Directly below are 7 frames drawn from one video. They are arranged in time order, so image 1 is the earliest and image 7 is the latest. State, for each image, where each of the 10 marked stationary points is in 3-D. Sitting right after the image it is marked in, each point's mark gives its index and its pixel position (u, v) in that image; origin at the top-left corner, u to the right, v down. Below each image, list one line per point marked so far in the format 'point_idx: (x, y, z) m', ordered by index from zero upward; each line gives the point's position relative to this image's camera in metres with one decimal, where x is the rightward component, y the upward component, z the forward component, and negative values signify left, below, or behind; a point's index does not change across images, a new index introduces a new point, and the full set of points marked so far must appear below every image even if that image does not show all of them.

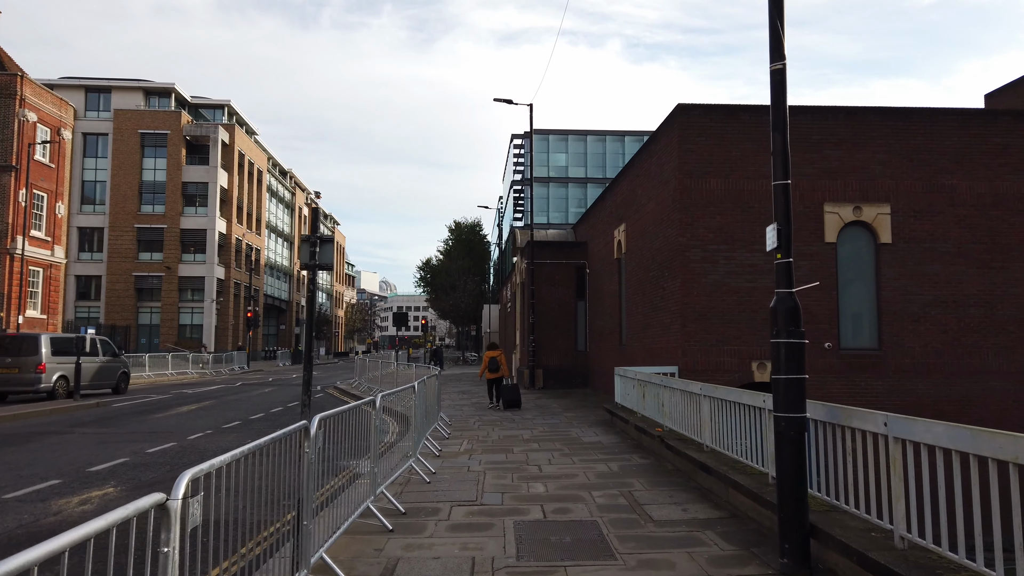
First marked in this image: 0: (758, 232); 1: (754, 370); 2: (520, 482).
0: (+4.7, +1.1, +14.2) m
1: (+4.5, -1.5, +13.9) m
2: (+0.1, -2.1, +8.0) m
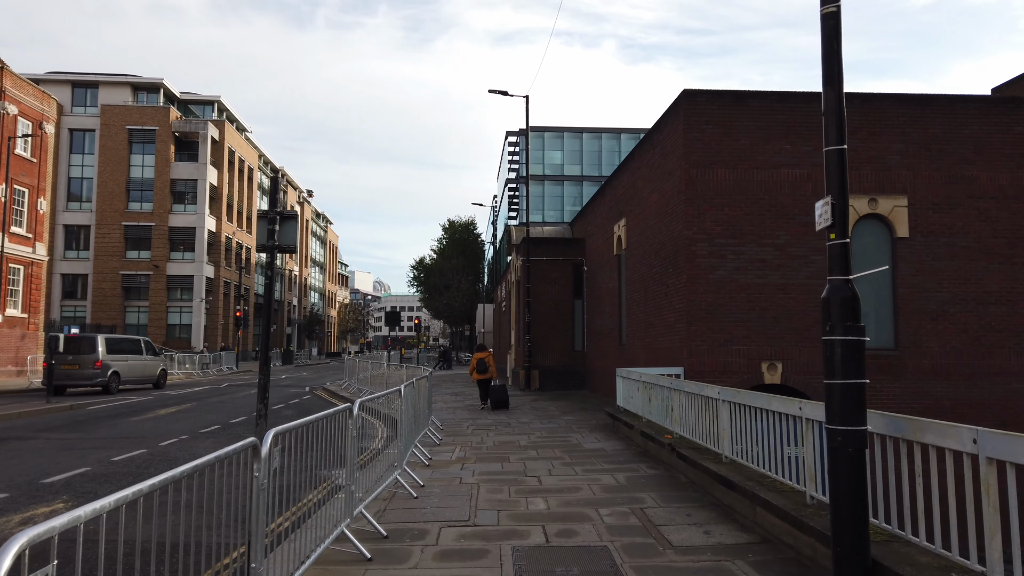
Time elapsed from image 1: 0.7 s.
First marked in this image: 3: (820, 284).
0: (+4.6, +1.1, +13.4) m
1: (+4.4, -1.5, +13.2) m
2: (+0.1, -2.0, +7.2) m
3: (+5.5, +0.1, +13.3) m
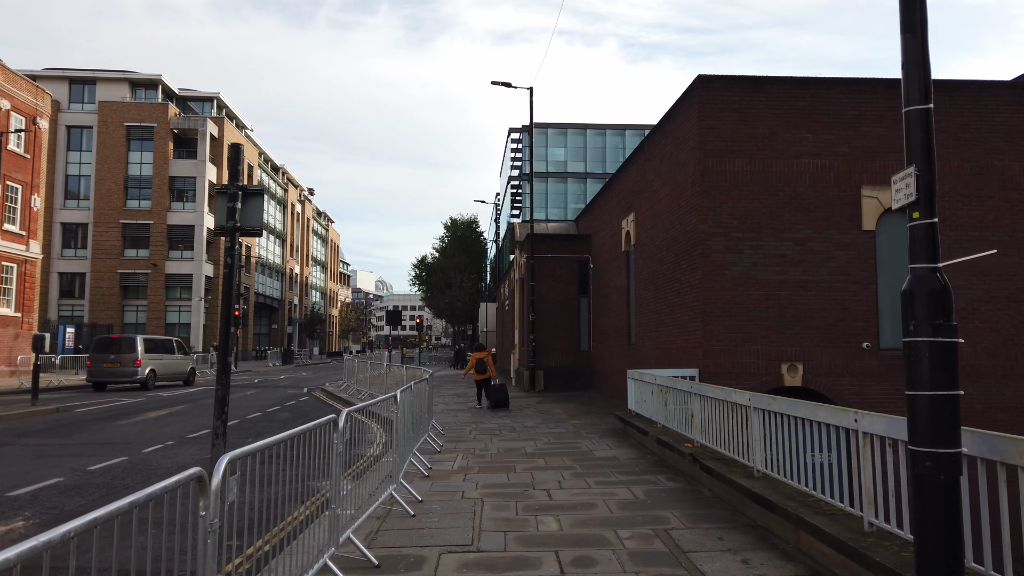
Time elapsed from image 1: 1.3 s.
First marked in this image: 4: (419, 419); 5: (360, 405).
0: (+4.7, +1.2, +12.7) m
1: (+4.5, -1.4, +12.4) m
2: (+0.1, -2.0, +6.5) m
3: (+5.6, +0.1, +12.6) m
4: (-1.3, -1.9, +10.7) m
5: (-1.3, -1.0, +6.6) m
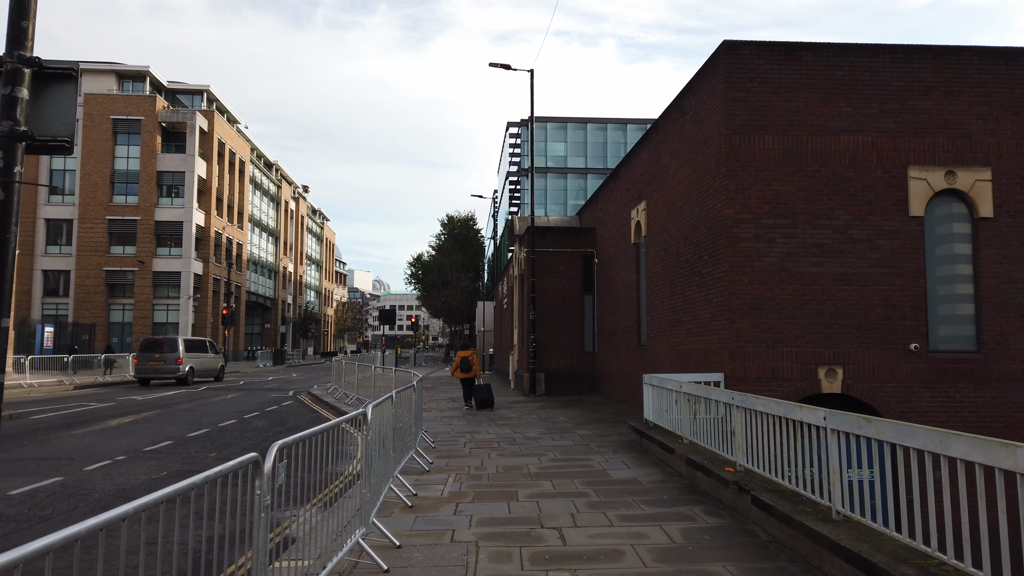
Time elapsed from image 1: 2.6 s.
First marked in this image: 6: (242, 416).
0: (+4.7, +1.3, +11.2) m
1: (+4.5, -1.3, +10.9) m
2: (+0.2, -1.9, +4.9) m
3: (+5.6, +0.2, +11.1) m
4: (-1.3, -1.8, +9.2) m
5: (-1.3, -0.9, +5.0) m
6: (-6.0, -2.8, +16.5) m
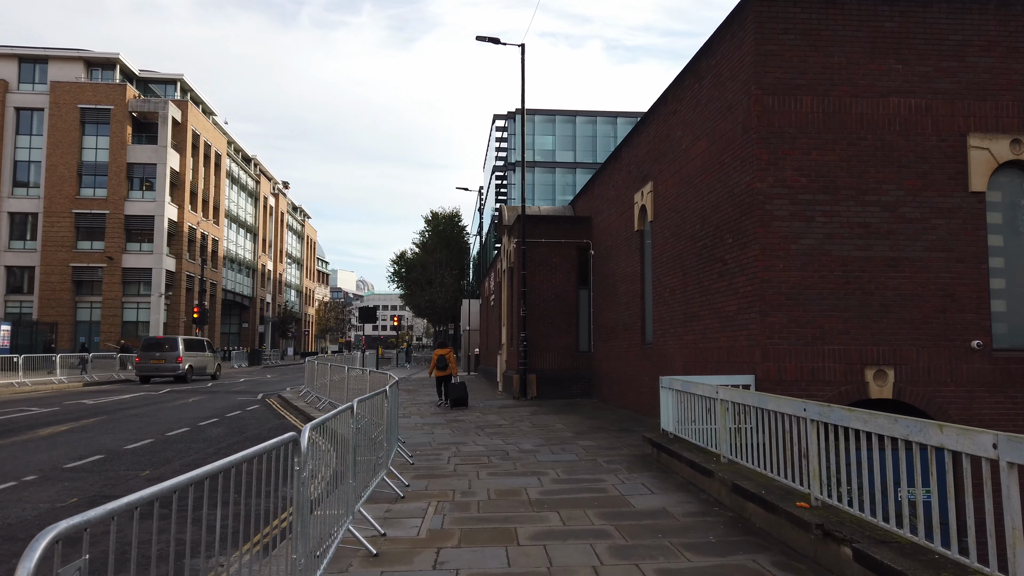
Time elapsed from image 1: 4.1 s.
0: (+4.6, +1.4, +9.5) m
1: (+4.4, -1.2, +9.3) m
2: (+0.2, -1.7, +3.2) m
3: (+5.5, +0.4, +9.5) m
4: (-1.4, -1.6, +7.4) m
5: (-1.3, -0.7, +3.3) m
6: (-6.2, -2.7, +14.6) m
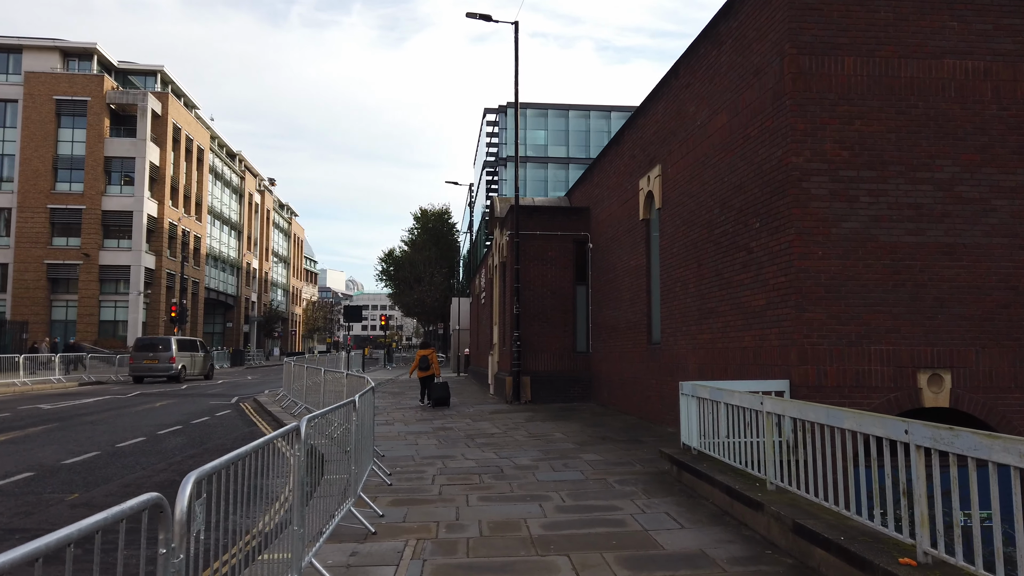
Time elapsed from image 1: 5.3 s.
0: (+4.6, +1.5, +8.3) m
1: (+4.4, -1.1, +8.0) m
2: (+0.2, -1.6, +1.9) m
3: (+5.5, +0.5, +8.2) m
4: (-1.4, -1.5, +6.0) m
5: (-1.3, -0.6, +1.9) m
6: (-6.3, -2.6, +13.2) m
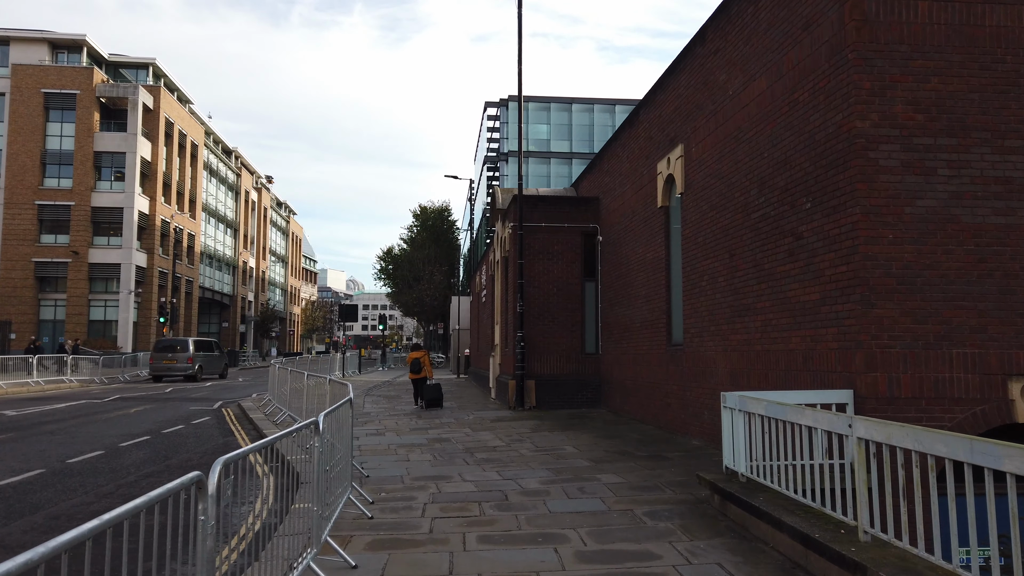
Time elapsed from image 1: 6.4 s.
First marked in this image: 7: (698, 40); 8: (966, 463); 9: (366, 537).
0: (+4.6, +1.6, +6.9) m
1: (+4.4, -1.0, +6.6) m
2: (+0.3, -1.5, +0.5) m
3: (+5.5, +0.6, +6.8) m
4: (-1.3, -1.4, +4.7) m
5: (-1.2, -0.6, +0.5) m
6: (-6.2, -2.5, +11.8) m
7: (+2.6, +3.5, +10.6) m
8: (+2.1, -0.8, +3.5) m
9: (-1.2, -1.9, +5.8) m
